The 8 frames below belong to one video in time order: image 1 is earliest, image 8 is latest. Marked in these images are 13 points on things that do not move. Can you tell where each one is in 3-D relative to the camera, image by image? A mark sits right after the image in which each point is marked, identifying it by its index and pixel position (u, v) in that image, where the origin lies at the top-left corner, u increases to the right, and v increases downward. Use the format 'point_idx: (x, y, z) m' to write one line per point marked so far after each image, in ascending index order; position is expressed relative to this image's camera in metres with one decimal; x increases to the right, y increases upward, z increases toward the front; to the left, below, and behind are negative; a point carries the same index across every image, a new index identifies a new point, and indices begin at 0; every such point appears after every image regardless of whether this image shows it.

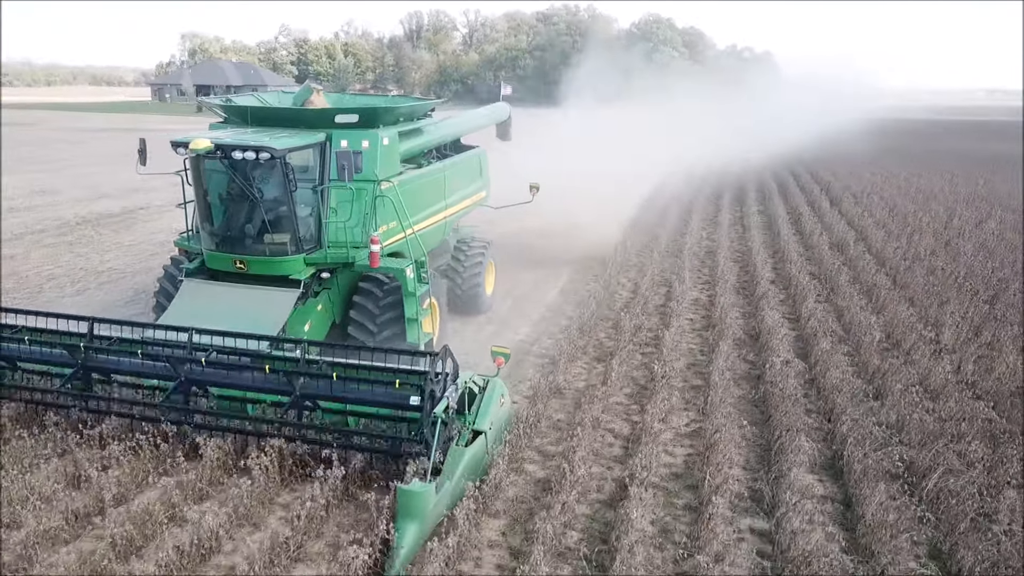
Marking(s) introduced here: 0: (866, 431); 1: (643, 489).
0: (+2.1, -0.8, +4.8) m
1: (+0.7, -1.0, +4.4) m
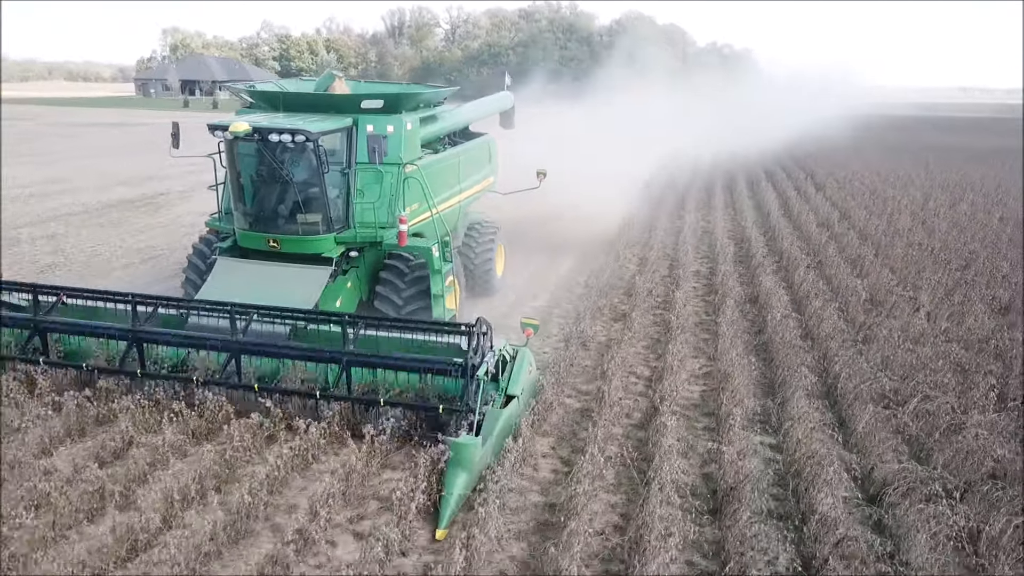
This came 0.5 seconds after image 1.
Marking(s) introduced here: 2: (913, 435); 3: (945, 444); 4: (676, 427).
0: (+2.3, -0.5, +5.6) m
1: (+1.0, -0.8, +5.1) m
2: (+2.3, -0.8, +4.7) m
3: (+2.4, -0.8, +4.6) m
4: (+1.0, -0.8, +4.8) m
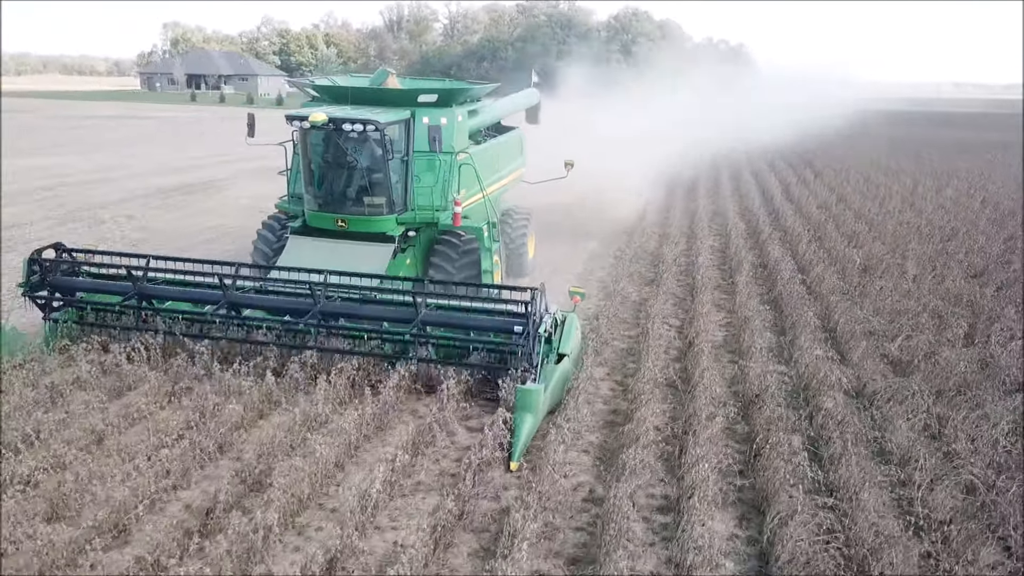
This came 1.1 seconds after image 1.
0: (+2.8, -0.2, +6.8) m
1: (+1.5, -0.4, +6.4) m
2: (+2.8, -0.5, +5.9) m
3: (+2.9, -0.5, +5.8) m
4: (+1.4, -0.5, +6.0) m
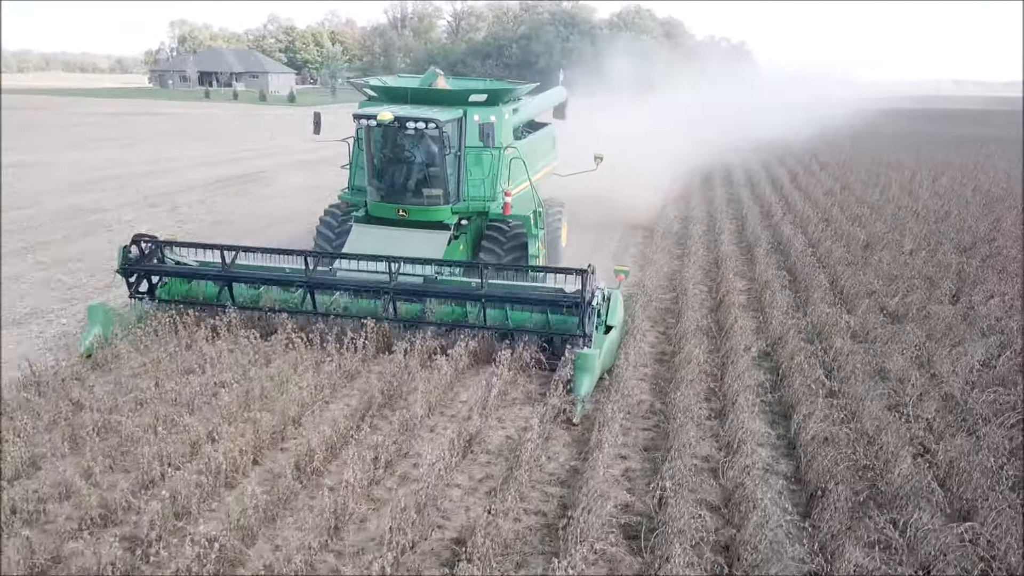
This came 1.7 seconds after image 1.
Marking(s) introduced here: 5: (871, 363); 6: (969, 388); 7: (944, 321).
0: (+3.3, +0.1, +8.0) m
1: (+2.0, -0.1, +7.5) m
2: (+3.3, -0.2, +7.1) m
3: (+3.4, -0.2, +7.0) m
4: (+2.0, -0.2, +7.2) m
5: (+2.6, -0.5, +5.9) m
6: (+3.0, -0.6, +5.5) m
7: (+3.6, -0.2, +6.9) m
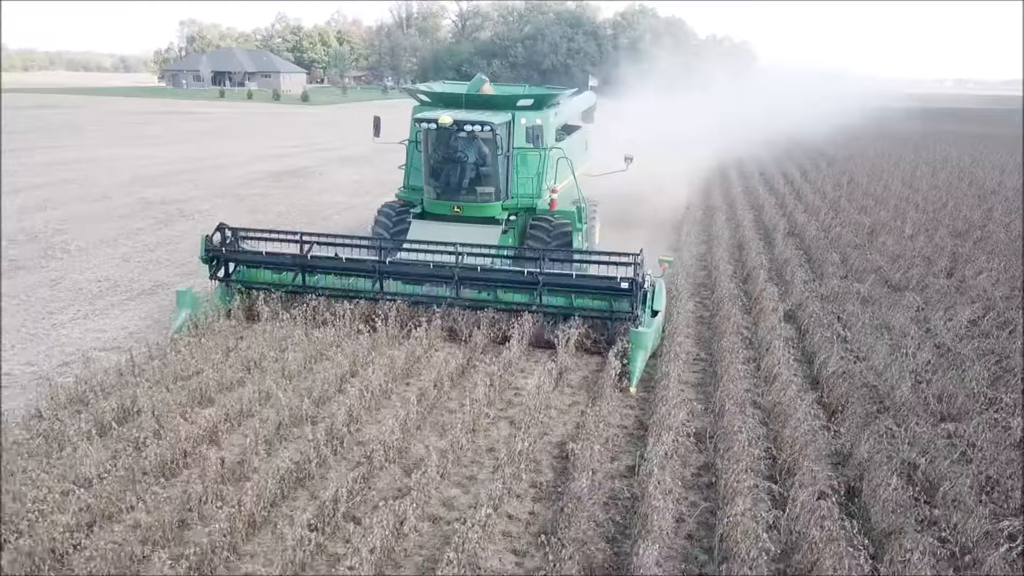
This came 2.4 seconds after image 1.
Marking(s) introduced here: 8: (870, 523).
0: (+3.9, +0.3, +9.3) m
1: (+2.6, +0.1, +8.8) m
2: (+3.9, 0.0, +8.4) m
3: (+4.0, 0.0, +8.2) m
4: (+2.6, +0.1, +8.5) m
5: (+3.1, -0.3, +7.1) m
6: (+3.6, -0.4, +6.7) m
7: (+4.2, 0.0, +8.1) m
8: (+1.8, -1.1, +4.1) m
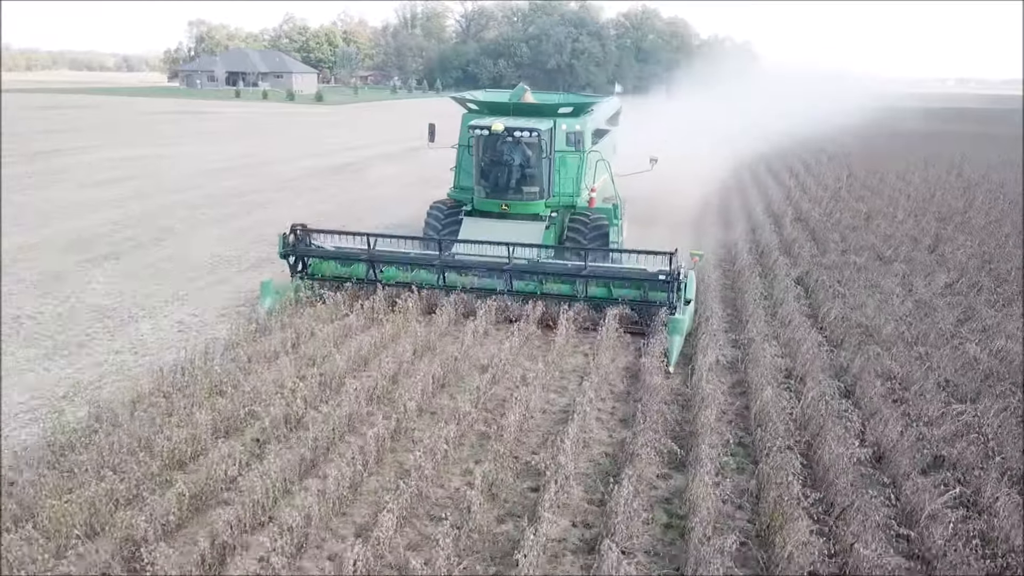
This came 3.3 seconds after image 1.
0: (+4.6, +0.7, +10.9) m
1: (+3.2, +0.4, +10.4) m
2: (+4.5, +0.4, +10.0) m
3: (+4.6, +0.3, +9.9) m
4: (+3.2, +0.4, +10.1) m
5: (+3.8, 0.0, +8.8) m
6: (+4.3, -0.1, +8.4) m
7: (+4.8, +0.3, +9.8) m
8: (+2.4, -0.8, +5.7) m
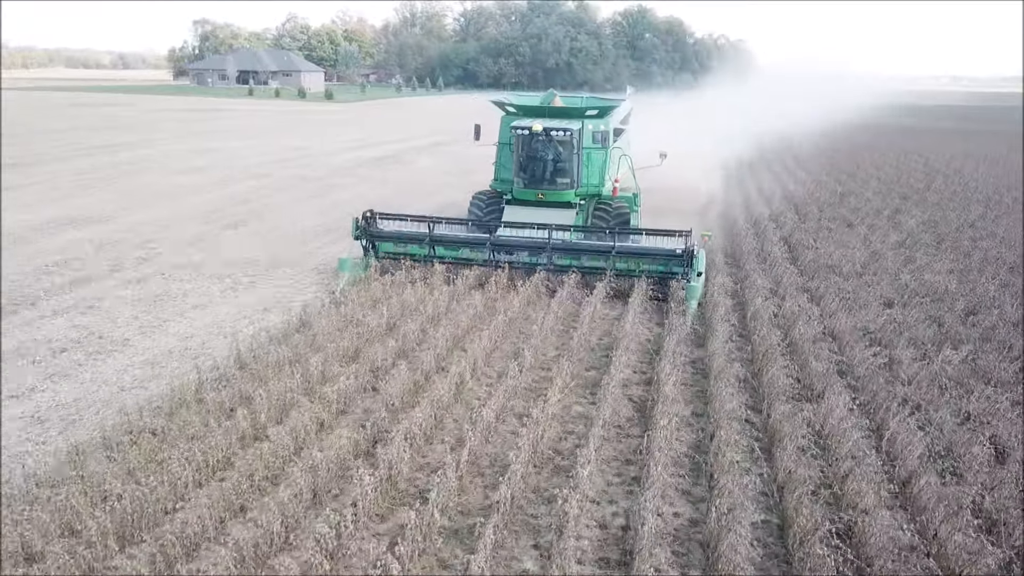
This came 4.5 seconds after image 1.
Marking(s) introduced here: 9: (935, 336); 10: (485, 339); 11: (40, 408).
0: (+5.3, +1.3, +13.5) m
1: (+3.9, +1.0, +13.1) m
2: (+5.2, +1.0, +12.6) m
3: (+5.3, +1.0, +12.5) m
4: (+3.9, +1.0, +12.7) m
5: (+4.5, +0.6, +11.4) m
6: (+5.0, +0.5, +11.0) m
7: (+5.5, +0.9, +12.4) m
8: (+3.1, -0.2, +8.3) m
9: (+3.8, -0.4, +7.4) m
10: (-0.2, -0.4, +7.3) m
11: (-3.6, -0.9, +6.4) m
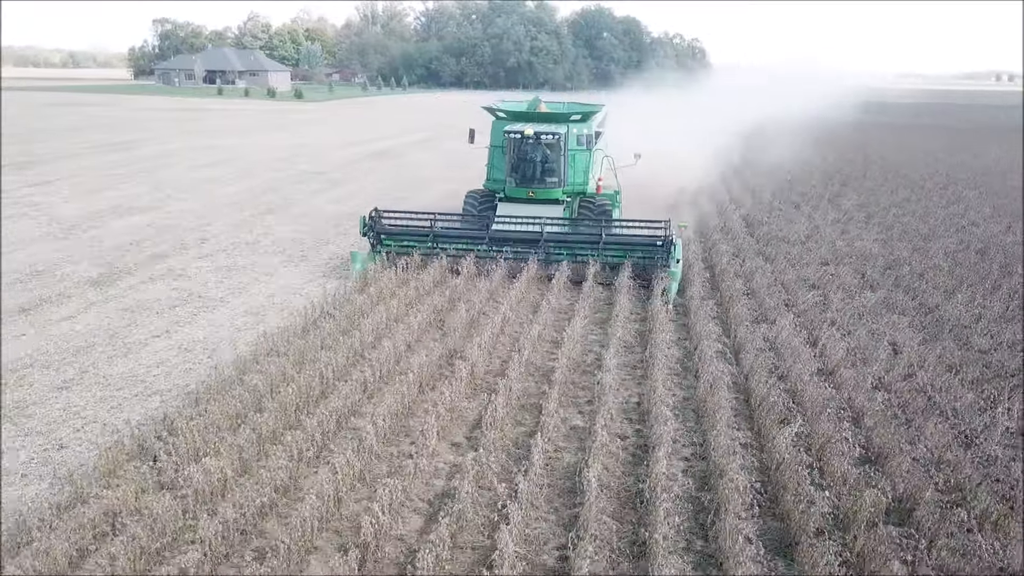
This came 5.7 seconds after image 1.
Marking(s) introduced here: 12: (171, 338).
0: (+5.2, +1.8, +15.8) m
1: (+3.9, +1.5, +15.3) m
2: (+5.2, +1.5, +15.0) m
3: (+5.3, +1.5, +14.8) m
4: (+3.9, +1.5, +15.0) m
5: (+4.6, +1.1, +13.7) m
6: (+5.1, +1.0, +13.3) m
7: (+5.5, +1.4, +14.7) m
8: (+3.3, +0.3, +10.6) m
9: (+4.0, +0.1, +9.7) m
10: (0.0, 0.0, +9.4) m
11: (-3.3, -0.5, +8.3) m
12: (-3.5, -0.5, +8.4) m
